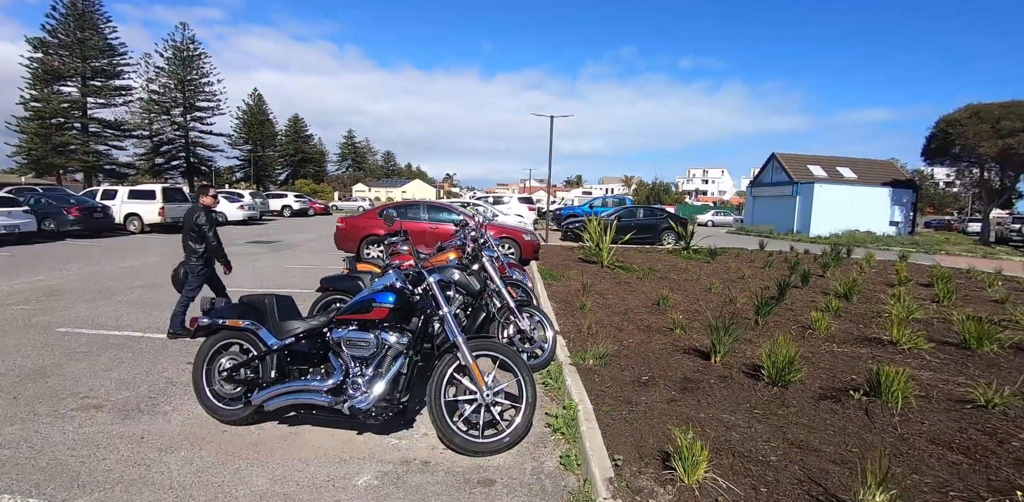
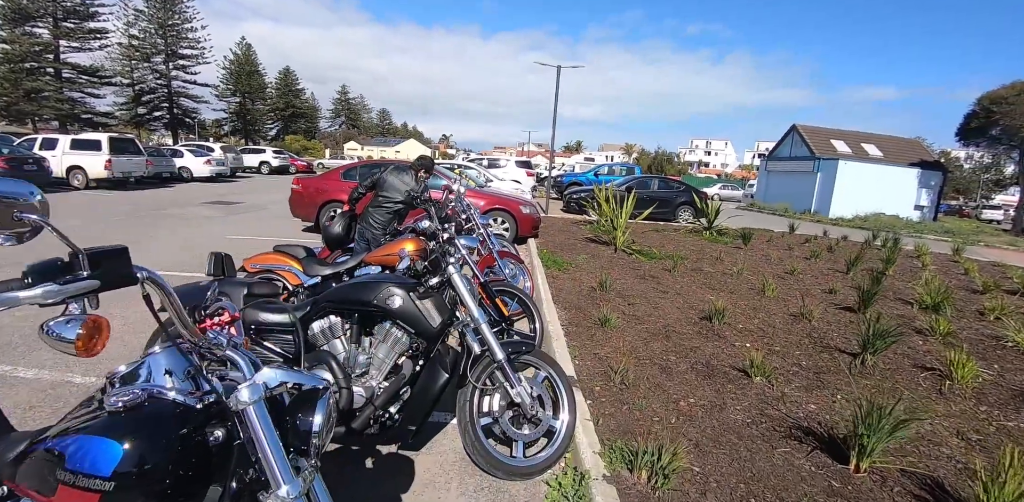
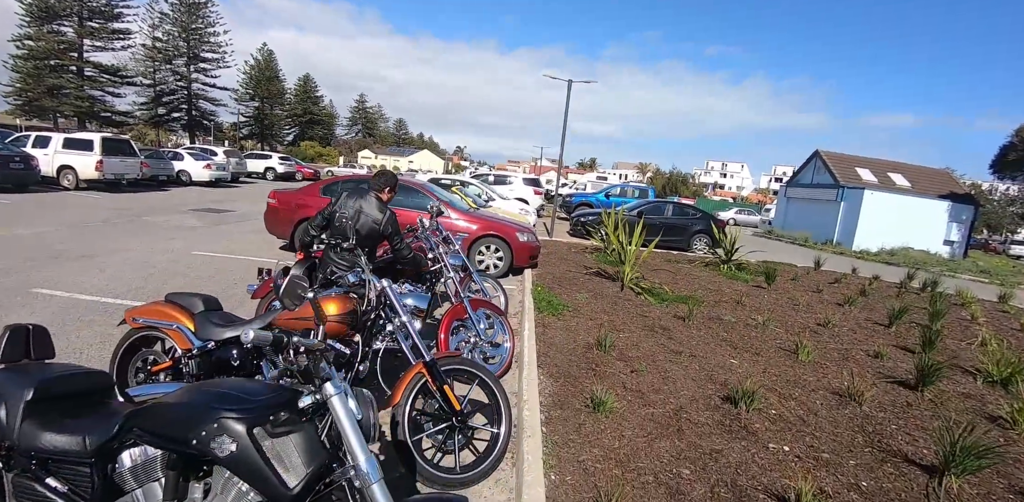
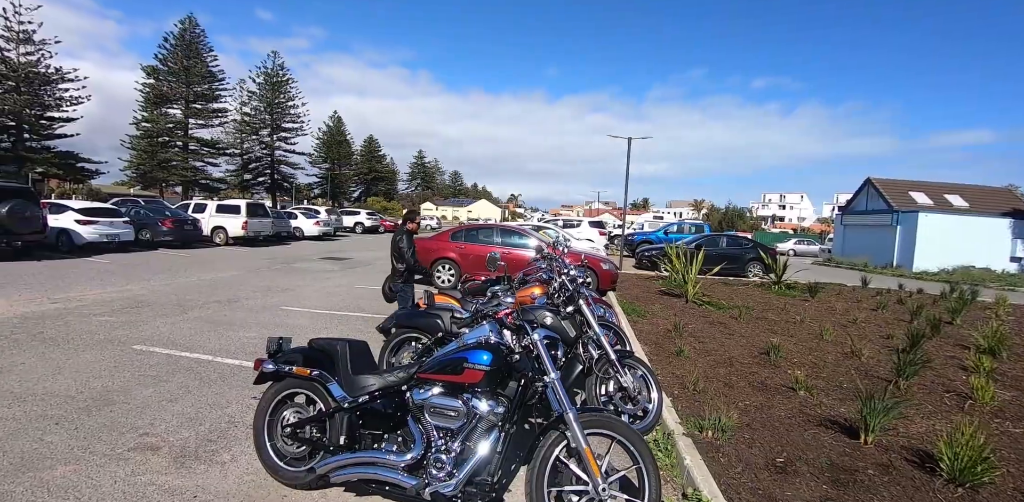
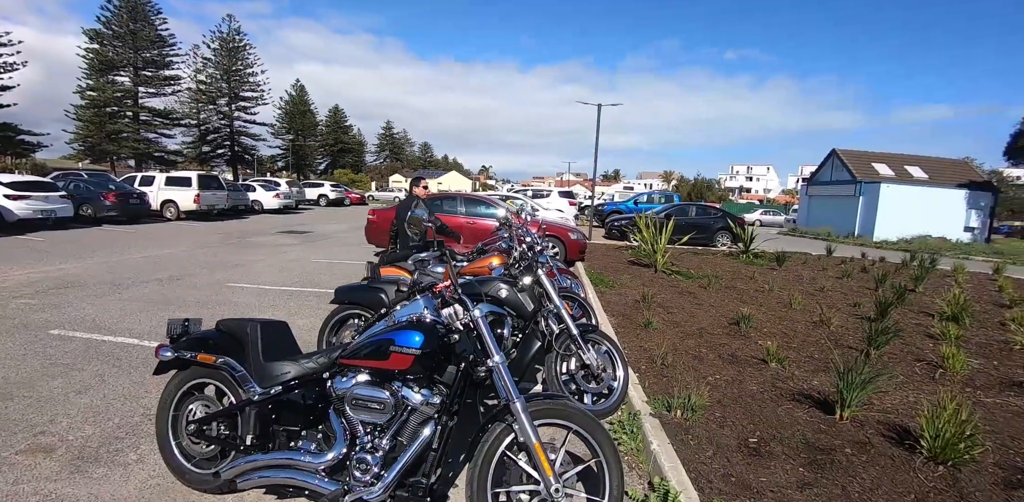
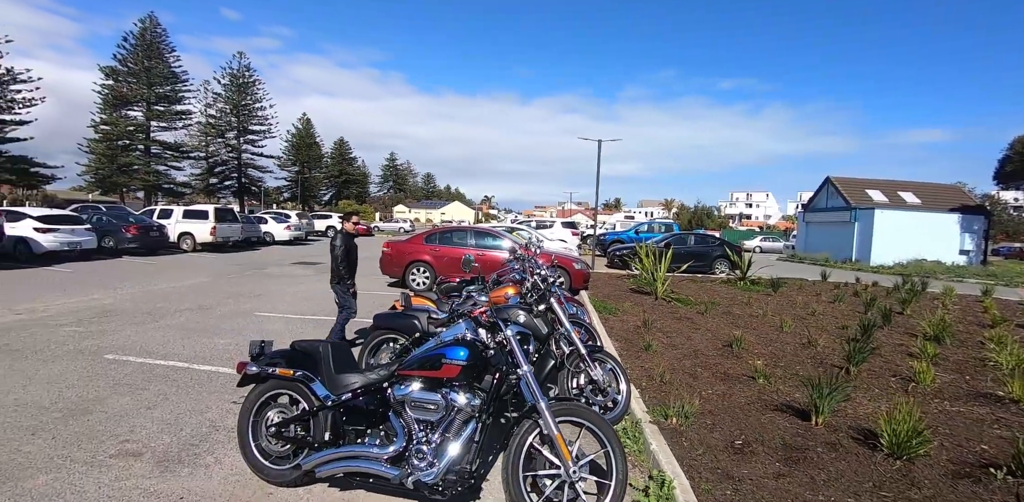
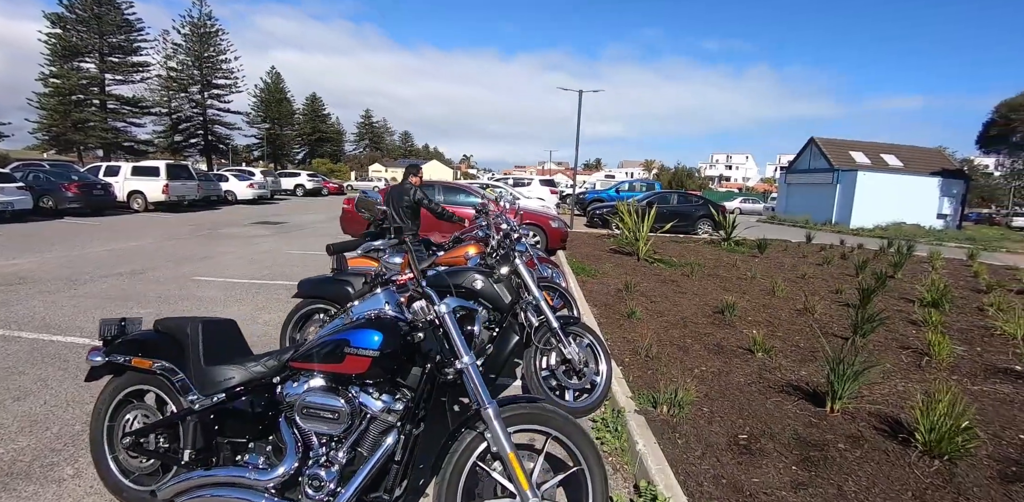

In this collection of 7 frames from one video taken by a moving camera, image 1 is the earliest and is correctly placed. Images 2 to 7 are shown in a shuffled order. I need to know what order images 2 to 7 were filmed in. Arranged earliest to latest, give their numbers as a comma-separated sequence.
6, 4, 5, 7, 2, 3
